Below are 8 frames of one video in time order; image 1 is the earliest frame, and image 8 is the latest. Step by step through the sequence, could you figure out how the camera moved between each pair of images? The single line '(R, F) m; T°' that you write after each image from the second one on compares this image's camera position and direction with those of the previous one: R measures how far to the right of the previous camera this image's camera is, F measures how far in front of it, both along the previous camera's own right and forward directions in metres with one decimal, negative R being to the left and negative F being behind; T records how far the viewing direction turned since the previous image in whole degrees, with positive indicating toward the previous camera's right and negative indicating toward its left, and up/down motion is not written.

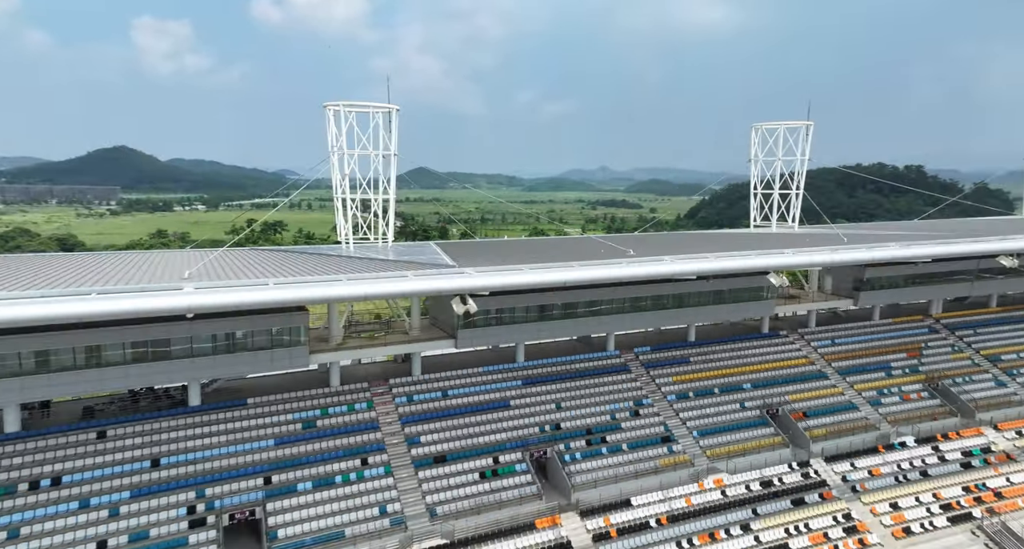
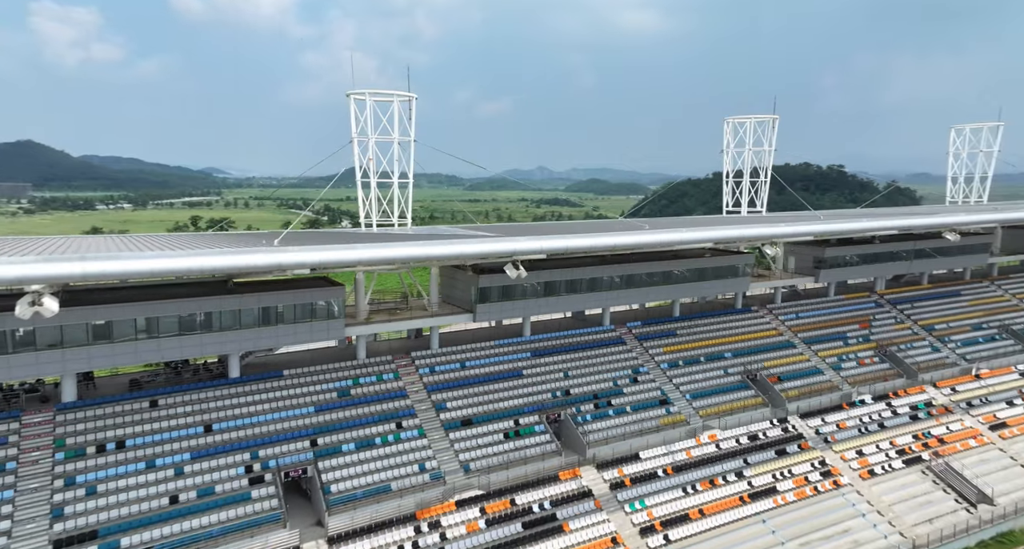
(-3.4, -2.5) m; +5°
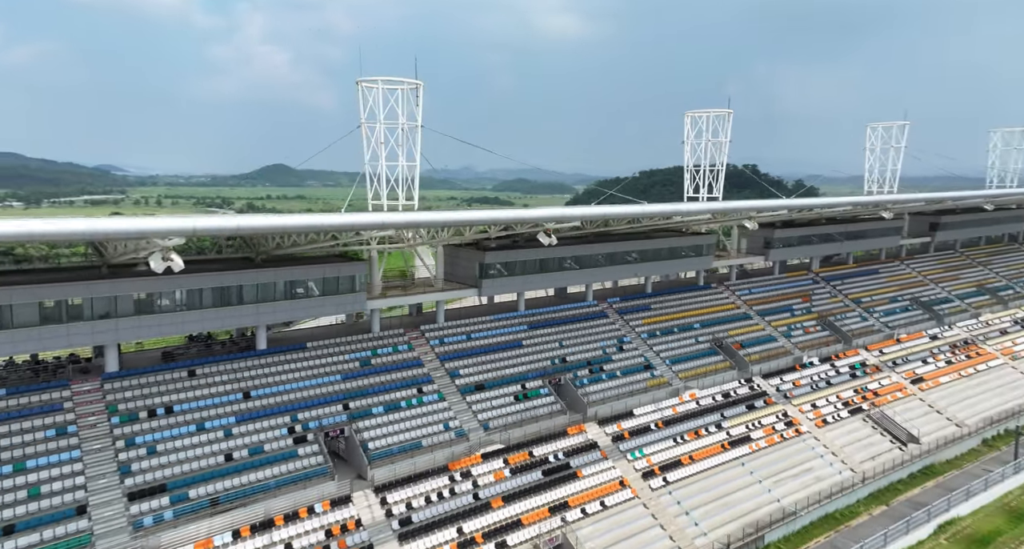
(-4.1, -2.6) m; +7°
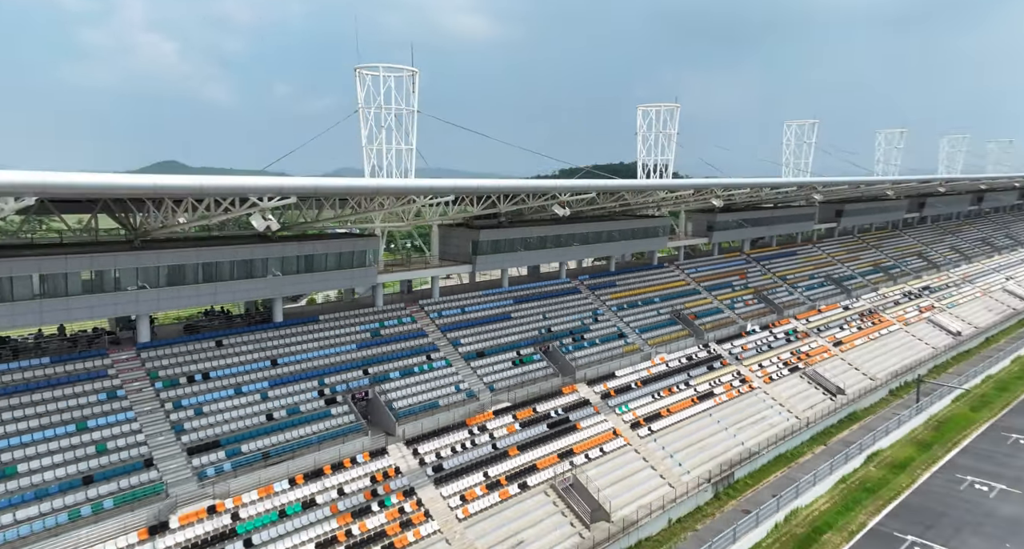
(-4.5, -2.6) m; +8°
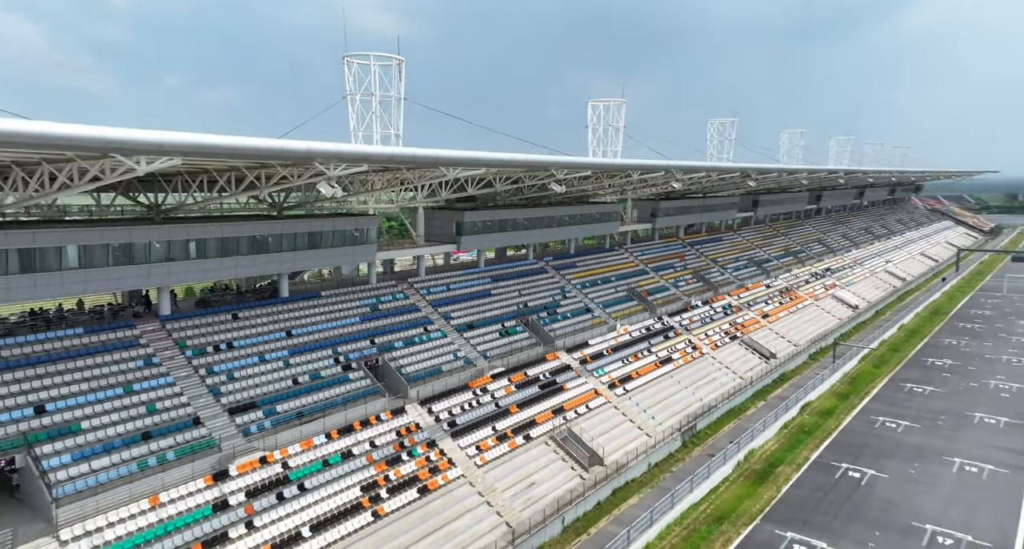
(-4.2, -2.6) m; +8°
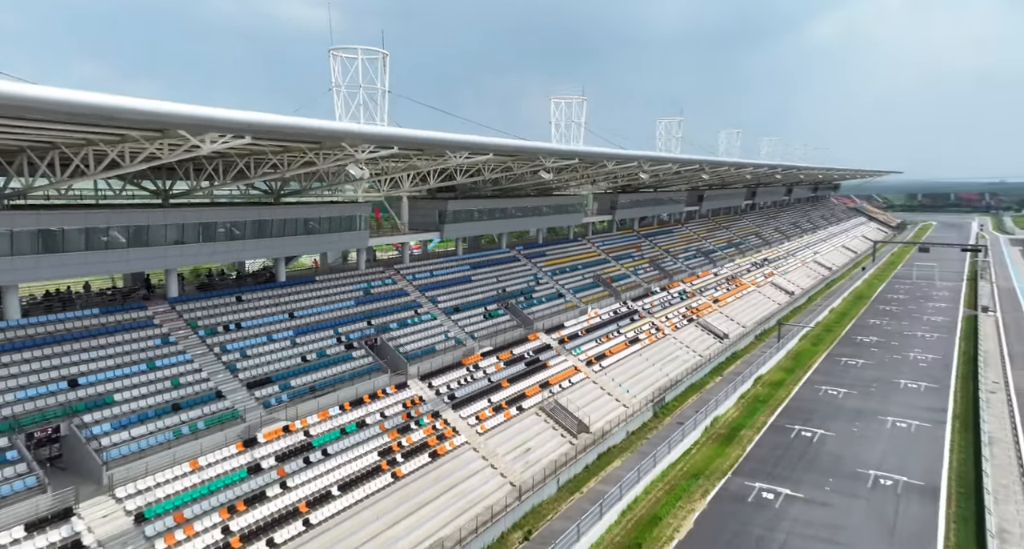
(-2.7, -2.0) m; +6°
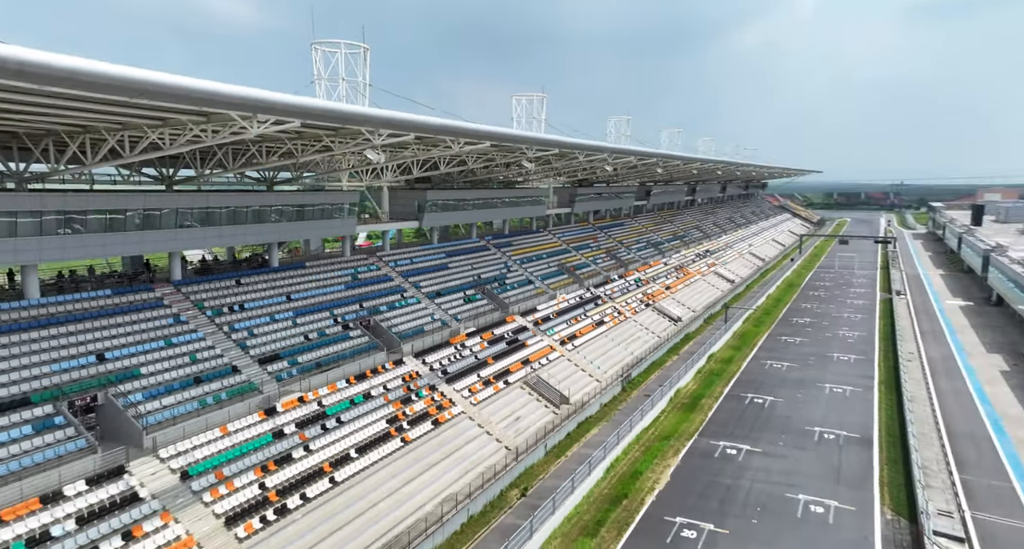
(-2.5, -2.2) m; +6°
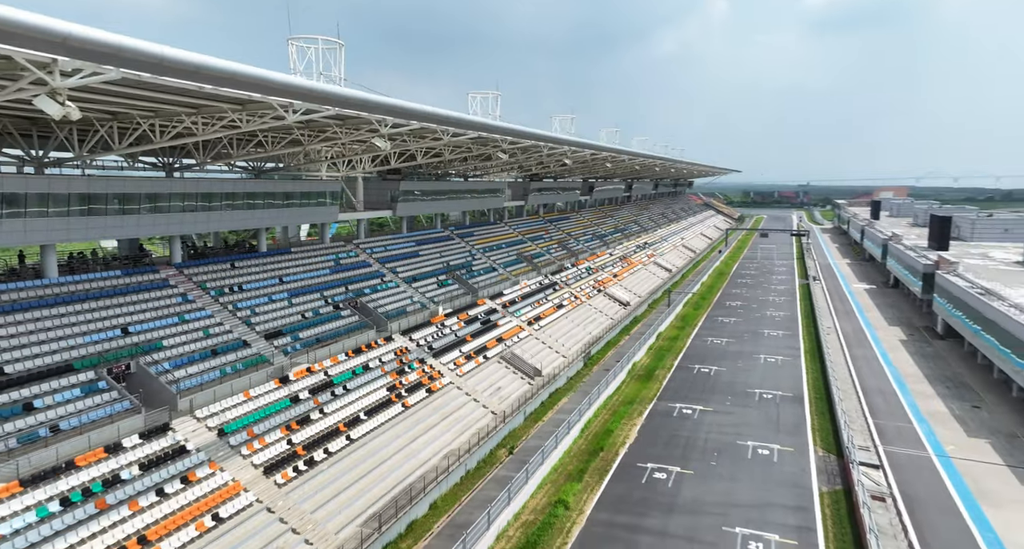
(-2.6, -2.8) m; +6°
